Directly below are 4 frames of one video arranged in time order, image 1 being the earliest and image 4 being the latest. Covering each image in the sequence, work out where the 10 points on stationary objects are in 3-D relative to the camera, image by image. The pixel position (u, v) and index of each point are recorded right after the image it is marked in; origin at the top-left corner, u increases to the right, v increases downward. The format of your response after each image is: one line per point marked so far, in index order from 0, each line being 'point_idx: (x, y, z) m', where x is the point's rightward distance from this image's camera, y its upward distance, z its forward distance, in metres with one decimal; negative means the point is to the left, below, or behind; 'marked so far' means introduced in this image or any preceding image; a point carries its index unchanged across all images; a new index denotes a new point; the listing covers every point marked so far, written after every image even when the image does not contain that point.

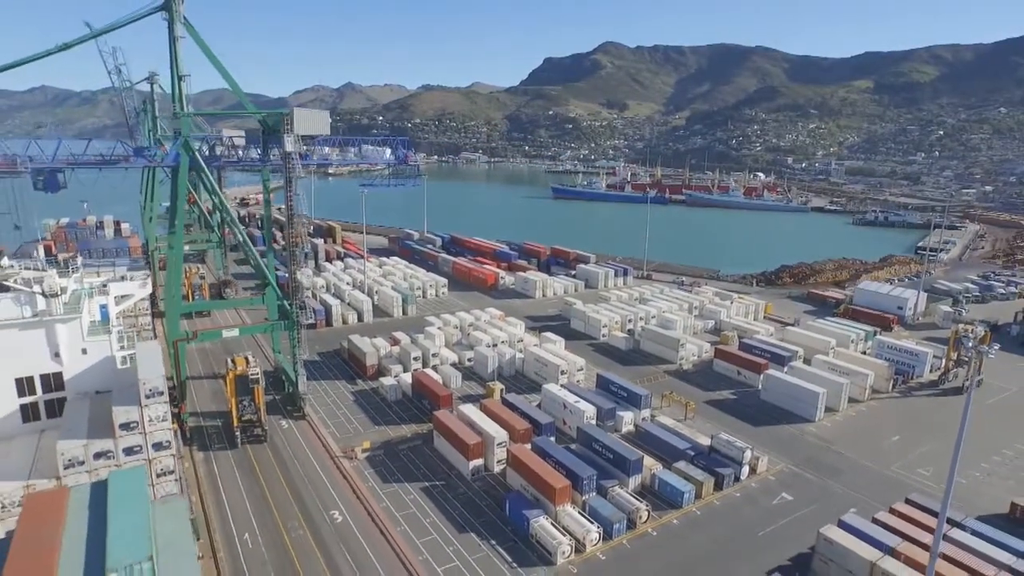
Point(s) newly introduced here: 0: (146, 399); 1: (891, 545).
0: (-10.5, -3.2, +16.8) m
1: (+11.0, -7.5, +16.8) m
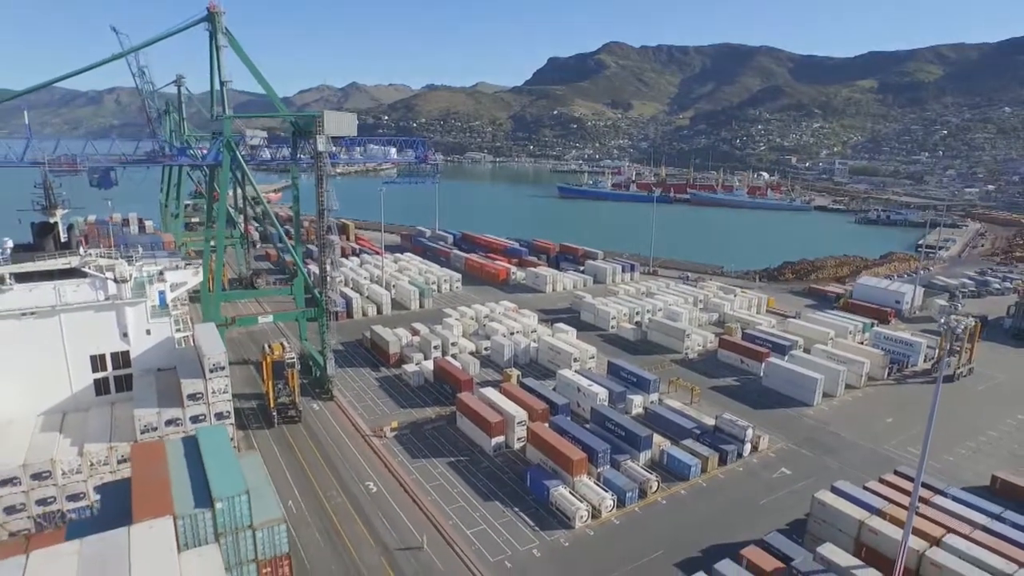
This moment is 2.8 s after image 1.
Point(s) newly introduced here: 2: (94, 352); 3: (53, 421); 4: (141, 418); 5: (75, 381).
0: (-9.7, -2.7, +18.8) m
1: (+11.8, -7.0, +18.7) m
2: (-13.9, -2.1, +19.3) m
3: (-14.5, -4.2, +18.2) m
4: (-11.2, -3.9, +17.4) m
5: (-14.5, -3.1, +19.1) m
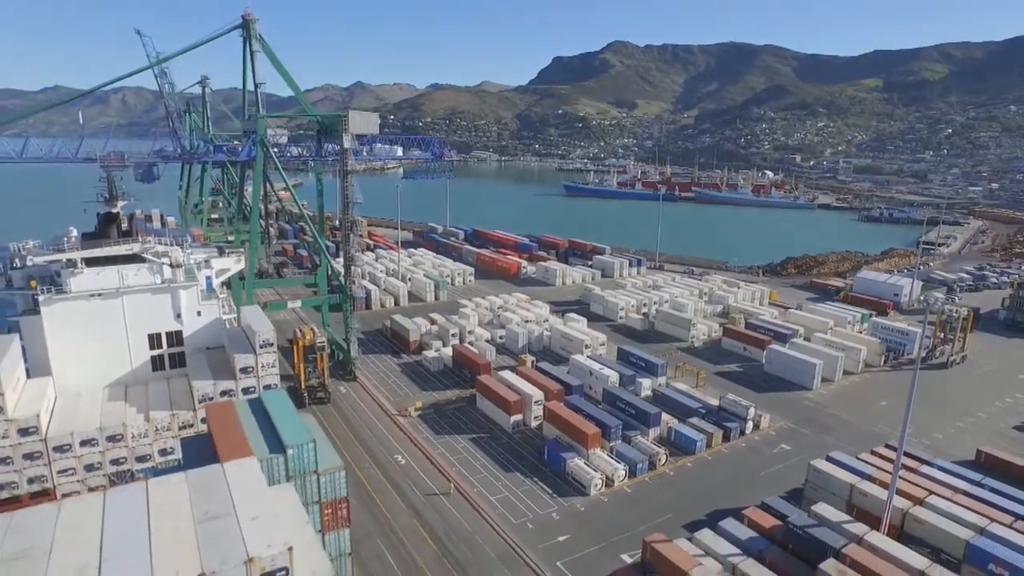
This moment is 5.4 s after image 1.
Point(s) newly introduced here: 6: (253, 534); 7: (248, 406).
0: (-9.0, -2.2, +20.6) m
1: (+12.5, -6.5, +20.4) m
2: (-13.2, -1.6, +21.2) m
3: (-13.7, -3.6, +20.1) m
4: (-10.4, -3.3, +19.3) m
5: (-13.7, -2.5, +21.0) m
6: (-4.5, -4.3, +10.0) m
7: (-7.3, -3.2, +15.8) m
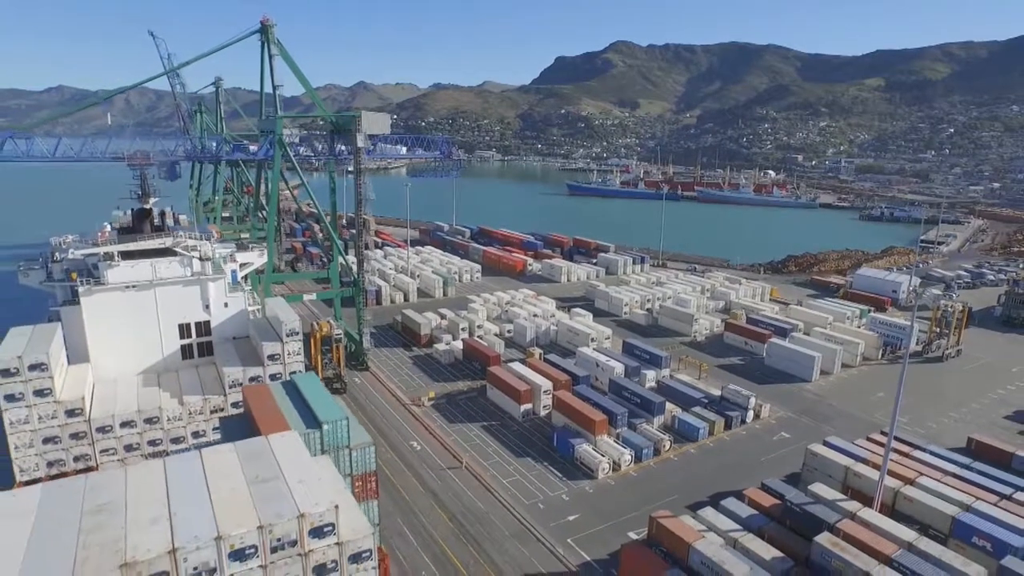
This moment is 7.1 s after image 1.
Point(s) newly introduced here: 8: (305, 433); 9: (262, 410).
0: (-8.5, -1.9, +21.8) m
1: (+13.0, -6.2, +21.5) m
2: (-12.7, -1.3, +22.3) m
3: (-13.3, -3.3, +21.3) m
4: (-10.0, -3.1, +20.4) m
5: (-13.2, -2.2, +22.2) m
6: (-4.1, -4.0, +11.2) m
7: (-6.8, -2.9, +17.0) m
8: (-5.1, -3.6, +14.3) m
9: (-6.6, -3.2, +15.2) m
